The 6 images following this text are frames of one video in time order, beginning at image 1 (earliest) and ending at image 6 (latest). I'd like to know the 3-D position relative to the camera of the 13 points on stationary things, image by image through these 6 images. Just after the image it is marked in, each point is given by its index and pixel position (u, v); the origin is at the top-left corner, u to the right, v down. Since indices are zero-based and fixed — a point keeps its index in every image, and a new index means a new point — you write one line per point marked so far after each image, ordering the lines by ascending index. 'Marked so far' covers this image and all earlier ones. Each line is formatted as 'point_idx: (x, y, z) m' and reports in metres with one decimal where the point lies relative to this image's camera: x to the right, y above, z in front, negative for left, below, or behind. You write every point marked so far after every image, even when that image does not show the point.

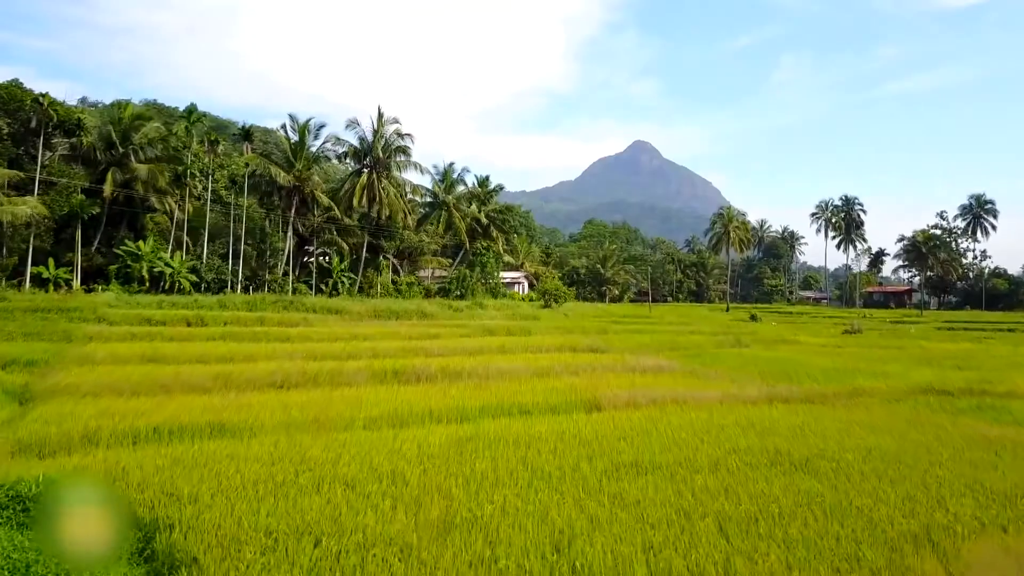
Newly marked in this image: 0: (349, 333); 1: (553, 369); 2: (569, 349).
0: (-3.4, -1.0, +14.7) m
1: (+0.6, -1.2, +10.3) m
2: (+1.1, -1.2, +13.8) m
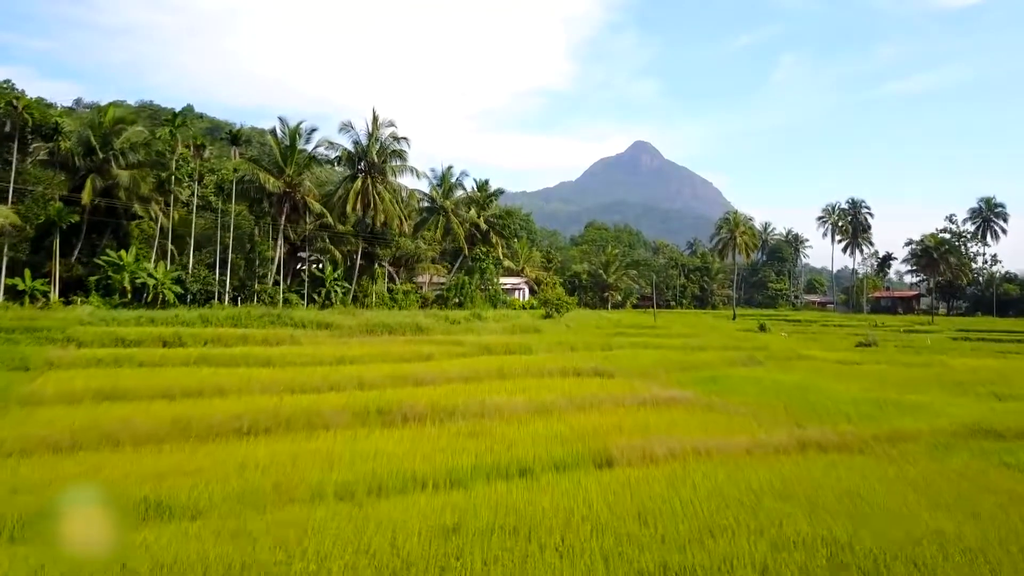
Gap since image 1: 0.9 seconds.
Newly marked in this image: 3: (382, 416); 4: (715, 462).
0: (-3.5, -1.3, +13.7) m
1: (+0.6, -1.5, +9.3) m
2: (+1.1, -1.6, +12.8) m
3: (-1.6, -1.5, +8.4) m
4: (+2.0, -1.7, +6.8) m
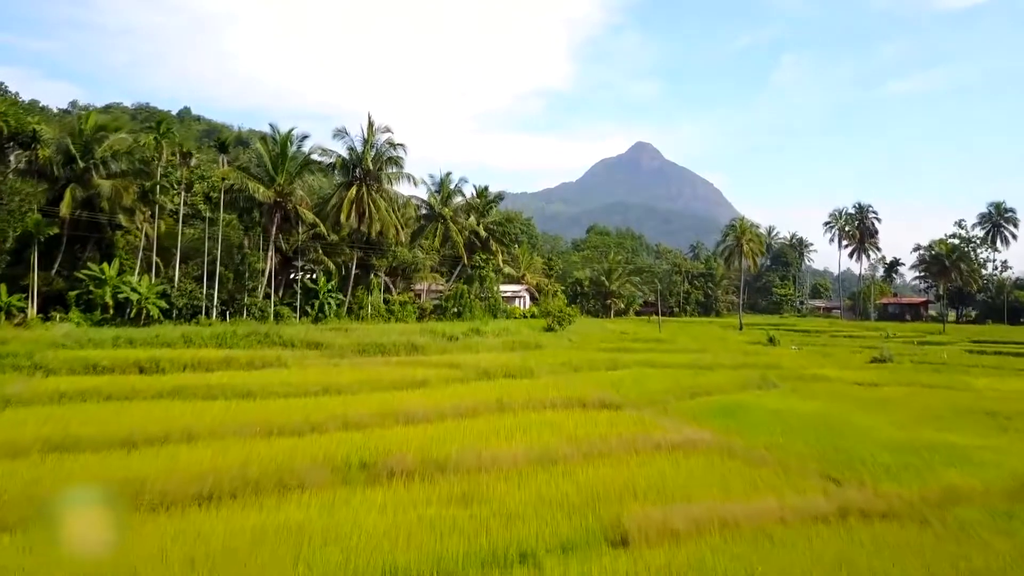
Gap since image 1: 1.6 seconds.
0: (-3.5, -1.7, +12.8) m
1: (+0.6, -2.0, +8.4) m
2: (+1.1, -2.0, +11.8) m
3: (-1.6, -1.9, +7.4) m
4: (+2.0, -2.1, +5.9) m
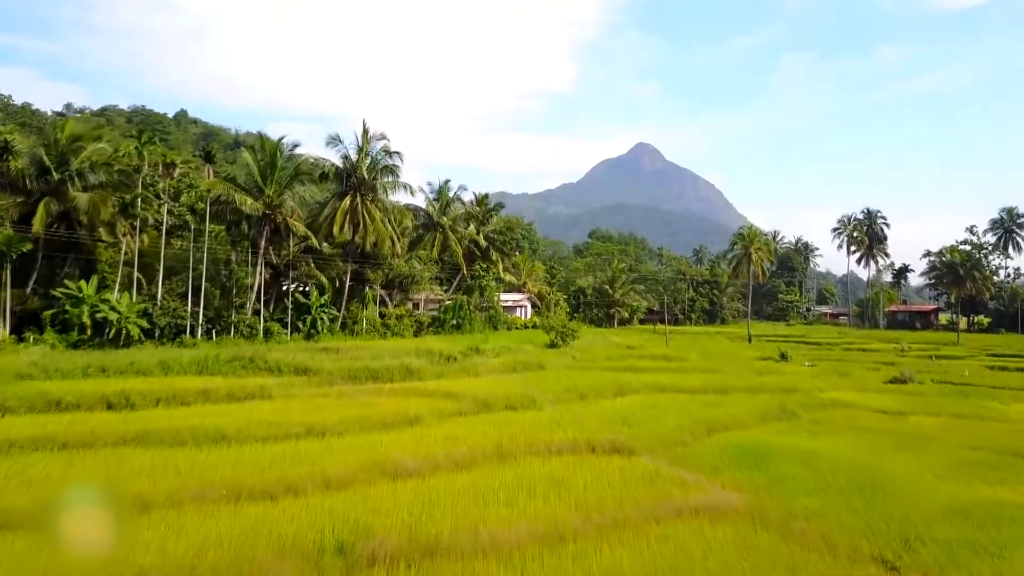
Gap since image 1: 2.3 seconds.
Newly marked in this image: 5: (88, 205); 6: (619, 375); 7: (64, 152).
0: (-3.4, -2.2, +11.7) m
1: (+0.6, -2.5, +7.3) m
2: (+1.1, -2.5, +10.7) m
3: (-1.5, -2.4, +6.4) m
4: (+2.0, -2.6, +4.8) m
5: (-11.0, +2.2, +18.3) m
6: (+3.1, -2.5, +20.0) m
7: (-11.6, +3.5, +18.2) m
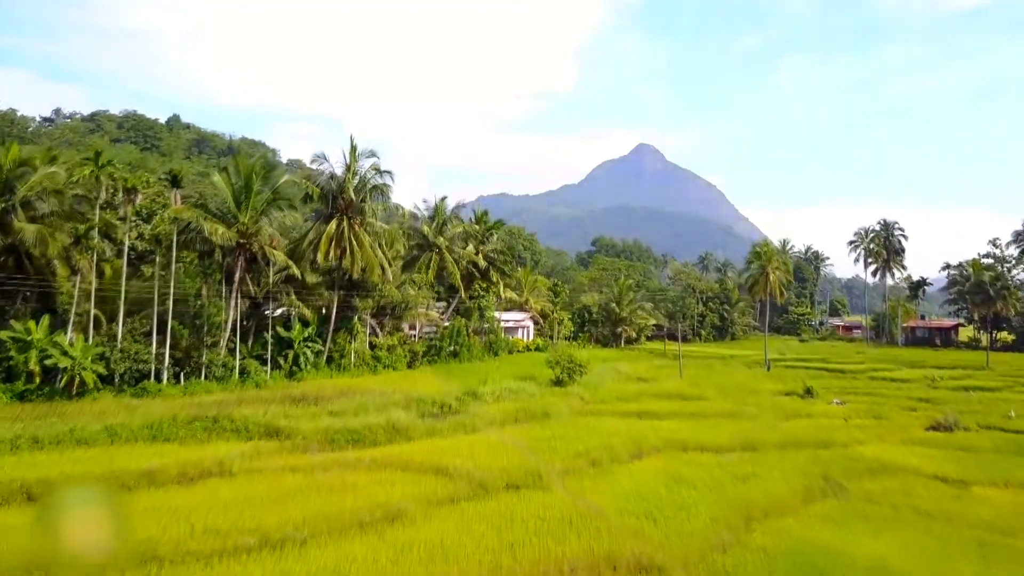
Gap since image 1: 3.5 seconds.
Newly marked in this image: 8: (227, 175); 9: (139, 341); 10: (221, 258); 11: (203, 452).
0: (-3.4, -3.2, +9.6) m
1: (+0.6, -3.4, +5.2) m
2: (+1.1, -3.5, +8.7) m
3: (-1.5, -3.4, +4.3) m
4: (+2.0, -3.6, +2.7) m
5: (-11.0, +1.2, +16.2) m
6: (+3.1, -3.5, +18.0) m
7: (-11.6, +2.5, +16.1) m
8: (-7.7, +3.1, +19.1) m
9: (-9.7, -1.4, +18.3) m
10: (-8.1, +0.8, +19.6) m
11: (-5.6, -3.0, +12.8) m
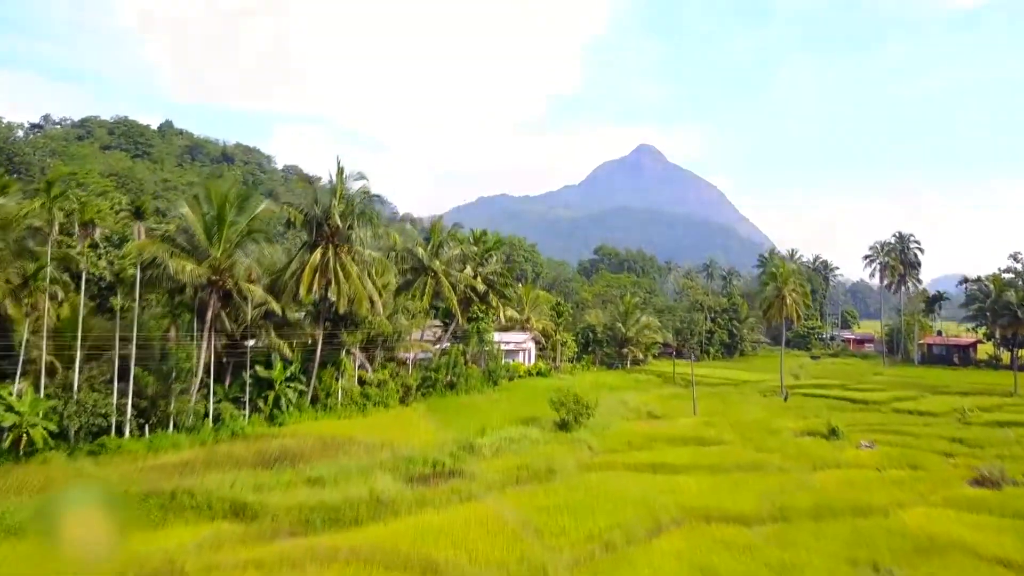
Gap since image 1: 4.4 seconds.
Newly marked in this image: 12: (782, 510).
0: (-3.4, -4.2, +7.8) m
1: (+0.6, -4.4, +3.4) m
2: (+1.2, -4.5, +6.8) m
3: (-1.5, -4.4, +2.5) m
4: (+2.0, -4.6, +0.9) m
5: (-11.0, +0.2, +14.4) m
6: (+3.1, -4.5, +16.1) m
7: (-11.6, +1.5, +14.3) m
8: (-7.7, +2.1, +17.3) m
9: (-9.7, -2.4, +16.5) m
10: (-8.1, -0.2, +17.8) m
11: (-5.6, -4.0, +11.0) m
12: (+5.7, -4.6, +14.8) m
